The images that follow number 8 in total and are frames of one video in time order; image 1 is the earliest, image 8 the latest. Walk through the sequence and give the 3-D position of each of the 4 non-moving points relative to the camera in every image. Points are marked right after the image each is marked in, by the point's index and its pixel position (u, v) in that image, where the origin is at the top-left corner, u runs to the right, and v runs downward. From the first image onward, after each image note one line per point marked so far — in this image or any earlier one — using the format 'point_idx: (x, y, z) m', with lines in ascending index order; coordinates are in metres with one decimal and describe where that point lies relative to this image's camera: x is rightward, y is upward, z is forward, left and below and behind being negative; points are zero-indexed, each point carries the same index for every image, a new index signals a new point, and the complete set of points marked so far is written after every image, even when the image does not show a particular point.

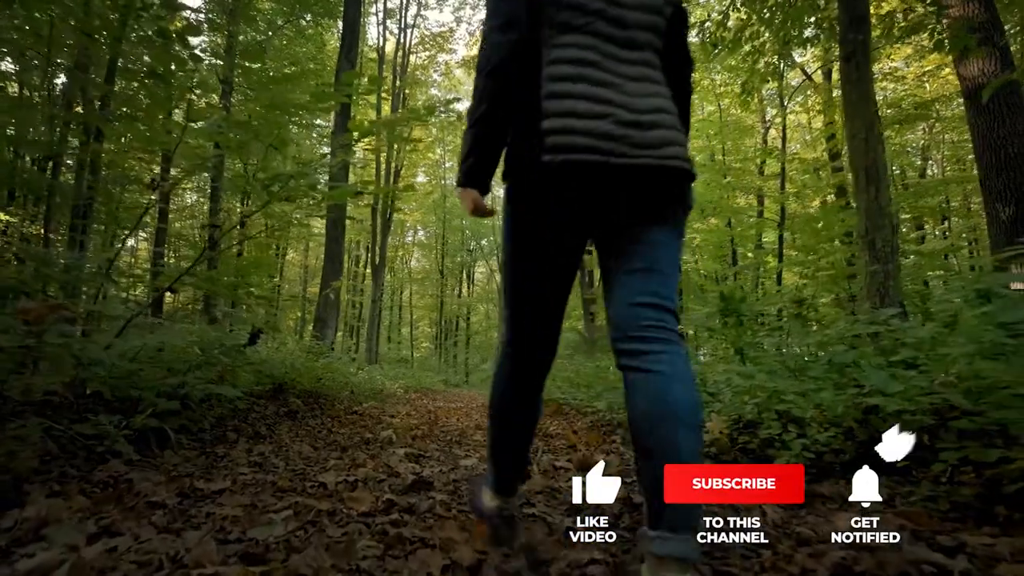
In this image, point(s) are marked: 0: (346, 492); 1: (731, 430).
0: (-0.7, -0.8, +2.4) m
1: (+1.2, -0.8, +3.3) m
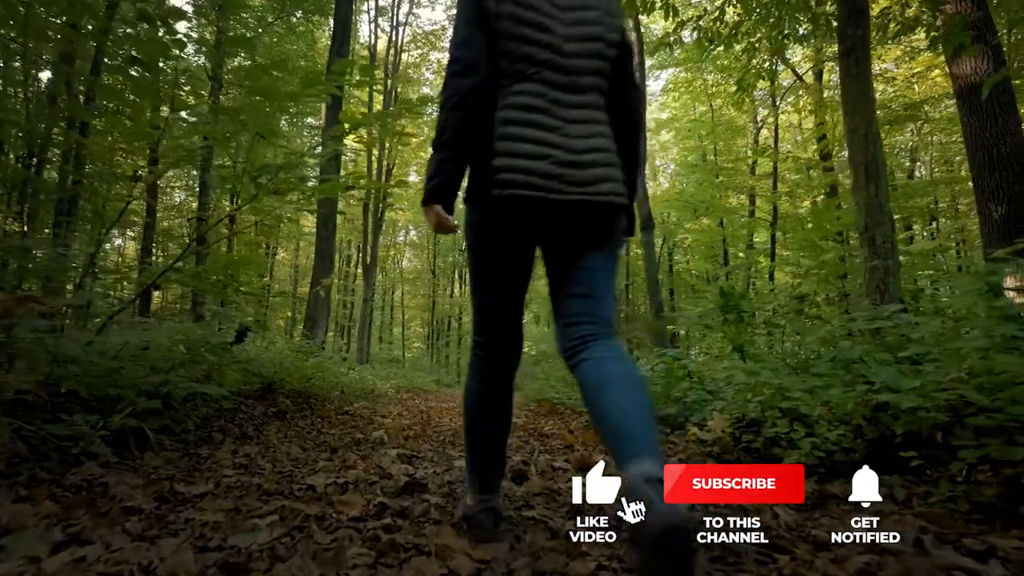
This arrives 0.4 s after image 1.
0: (-0.7, -0.8, +2.3) m
1: (+1.2, -0.7, +3.2) m
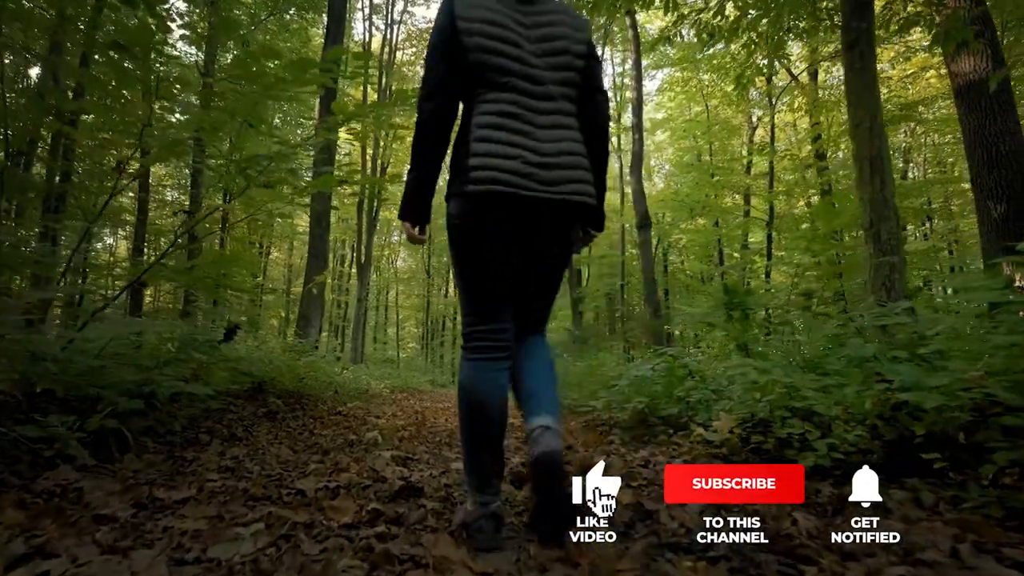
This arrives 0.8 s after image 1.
0: (-0.7, -0.8, +2.2) m
1: (+1.2, -0.7, +3.1) m
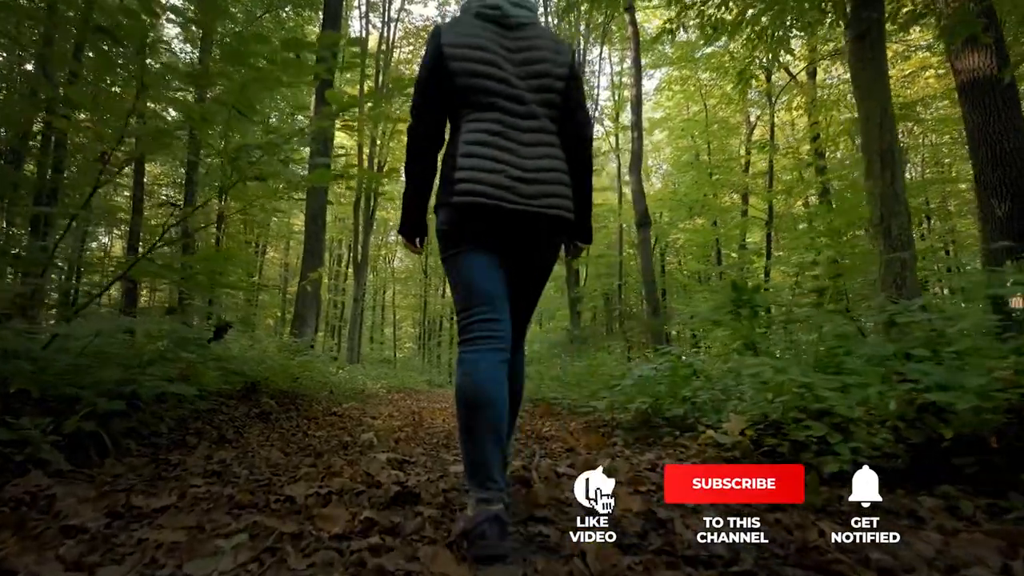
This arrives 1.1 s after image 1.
0: (-0.7, -0.8, +2.0) m
1: (+1.2, -0.7, +2.9) m
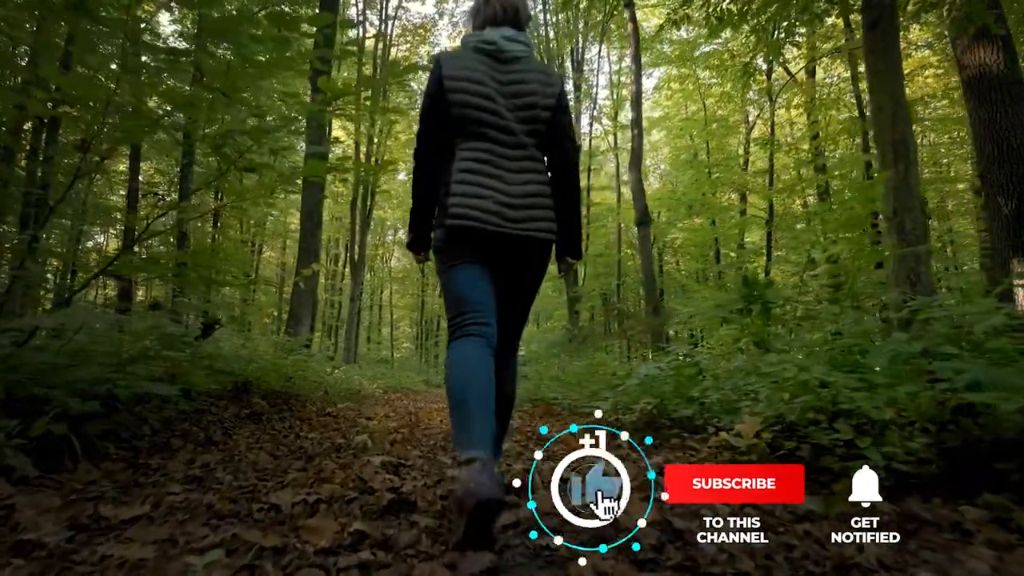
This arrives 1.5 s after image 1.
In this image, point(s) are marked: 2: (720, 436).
0: (-0.7, -0.7, +1.9) m
1: (+1.2, -0.7, +2.8) m
2: (+1.0, -0.7, +2.9) m
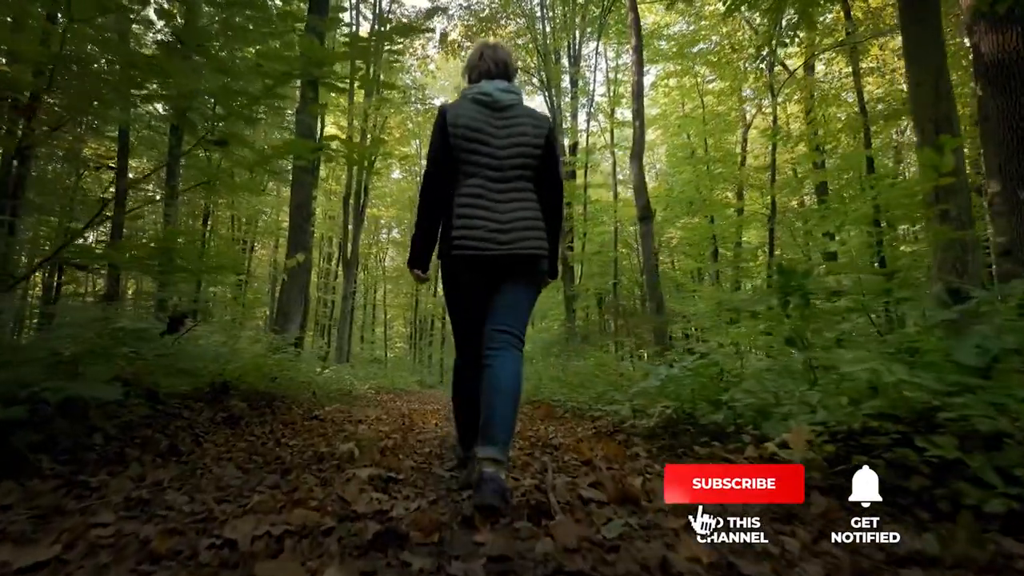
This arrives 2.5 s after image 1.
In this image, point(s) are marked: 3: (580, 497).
0: (-0.6, -0.7, +1.5) m
1: (+1.2, -0.6, +2.4) m
2: (+1.1, -0.7, +2.5) m
3: (+0.3, -0.8, +2.2) m
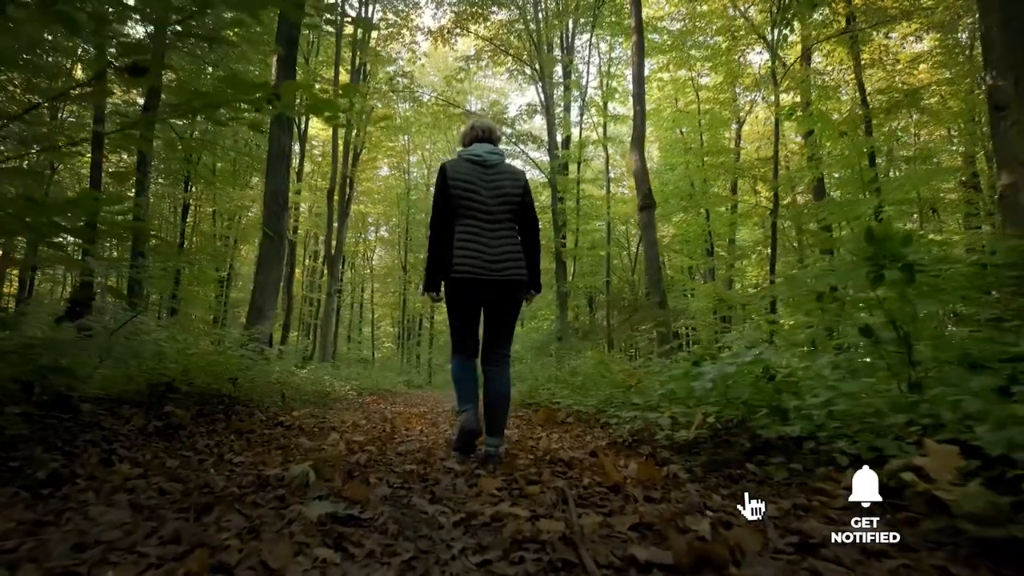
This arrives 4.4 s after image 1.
0: (-0.6, -0.5, +0.7) m
1: (+1.3, -0.5, +1.6) m
2: (+1.1, -0.6, +1.8) m
3: (+0.3, -0.7, +1.5) m
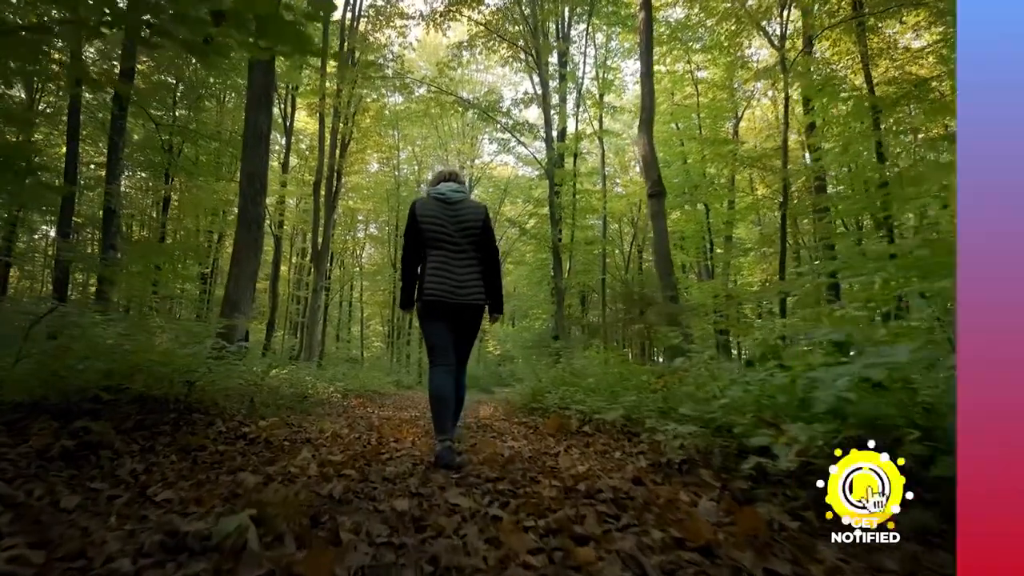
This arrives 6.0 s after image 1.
0: (-0.4, -0.4, -0.1) m
1: (+1.4, -0.4, +0.9) m
2: (+1.2, -0.5, +1.0) m
3: (+0.4, -0.6, +0.7) m
